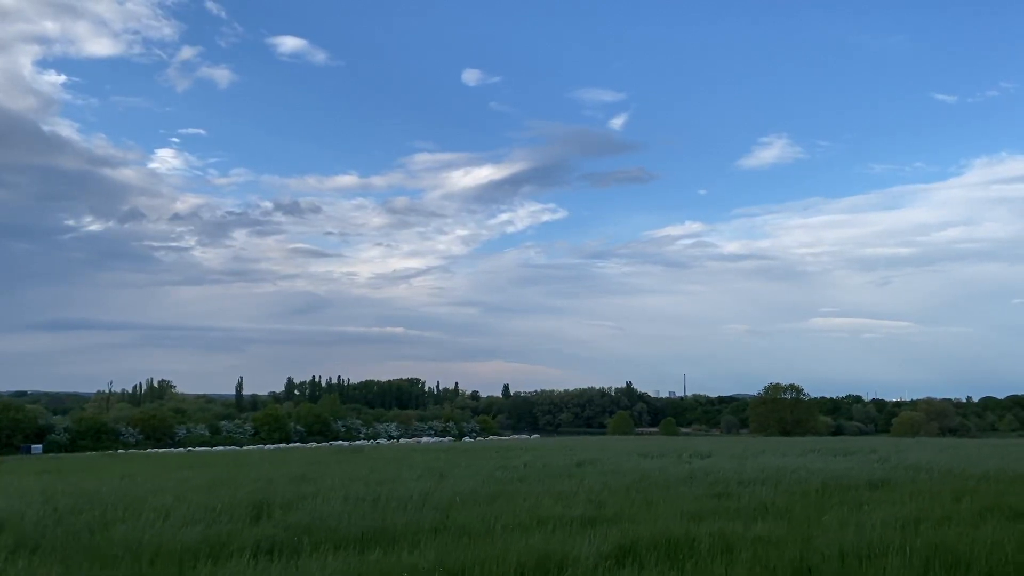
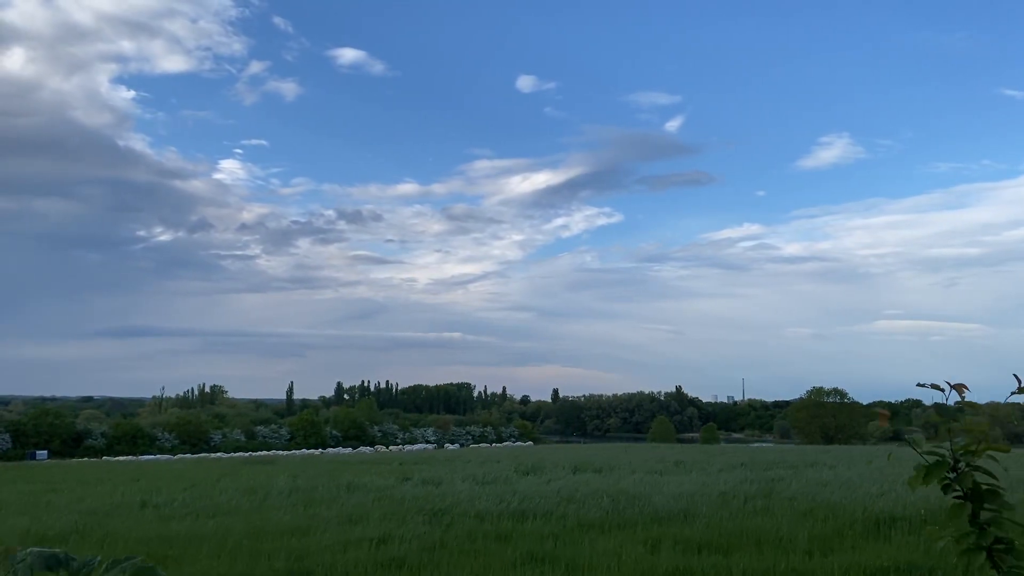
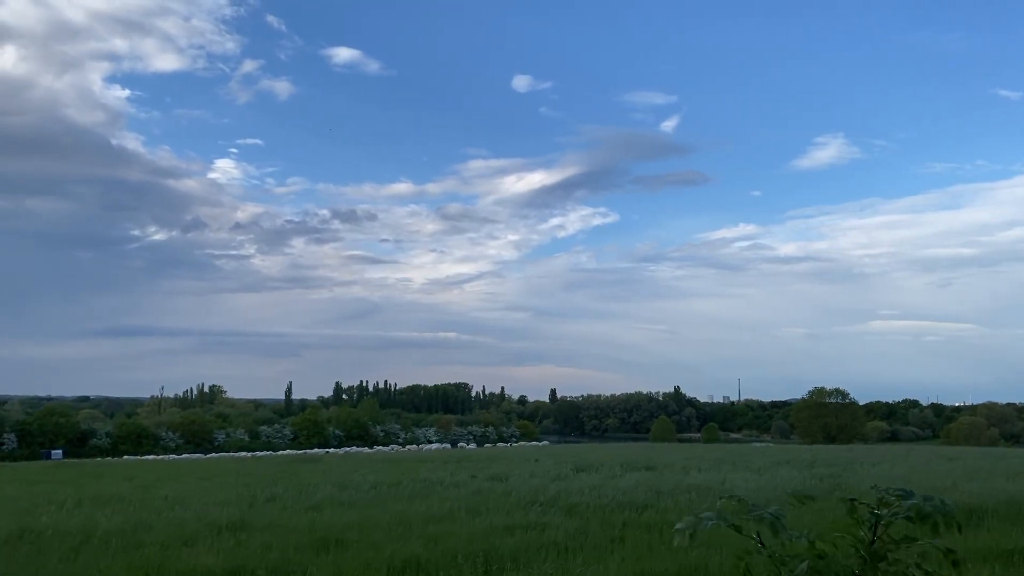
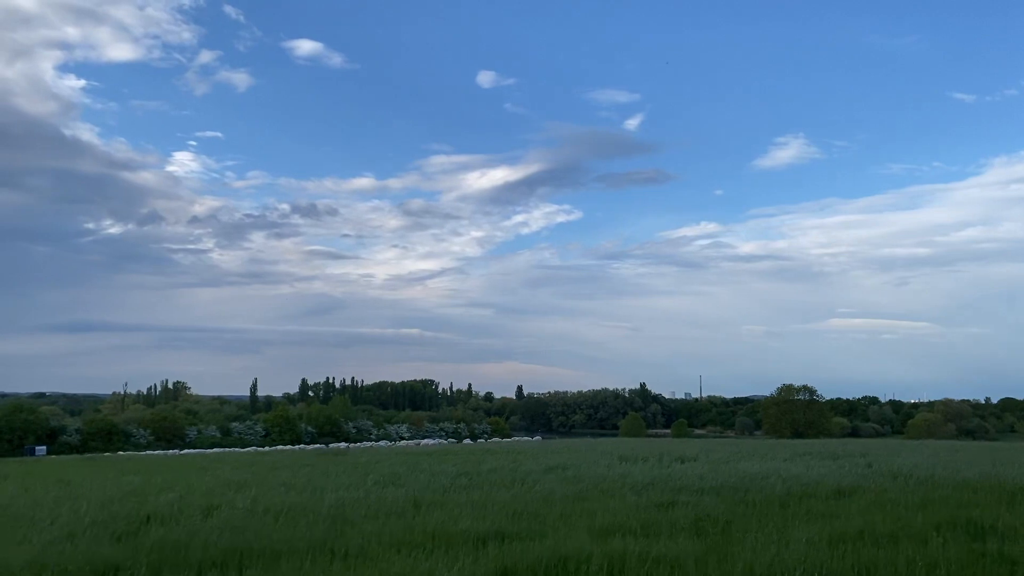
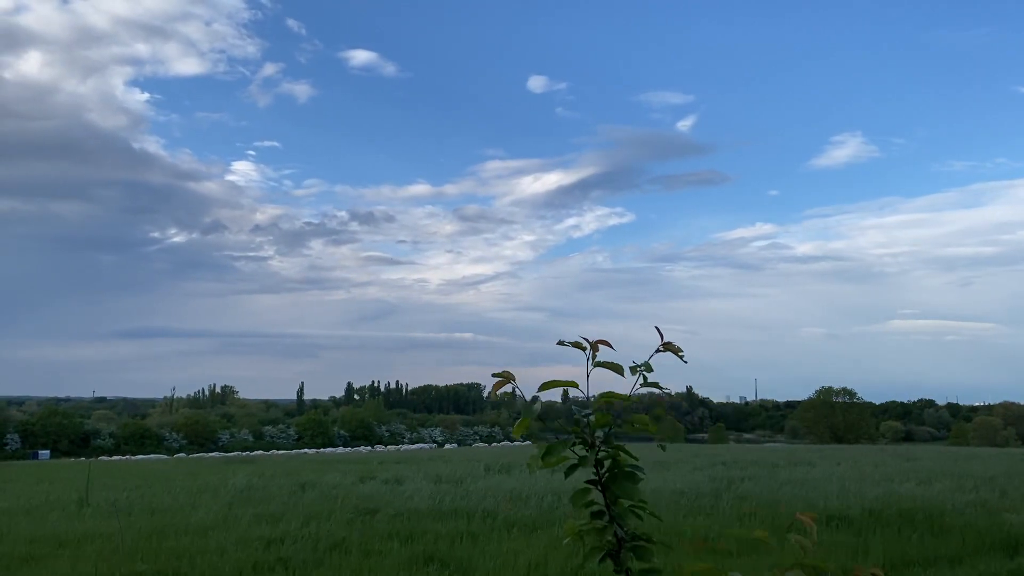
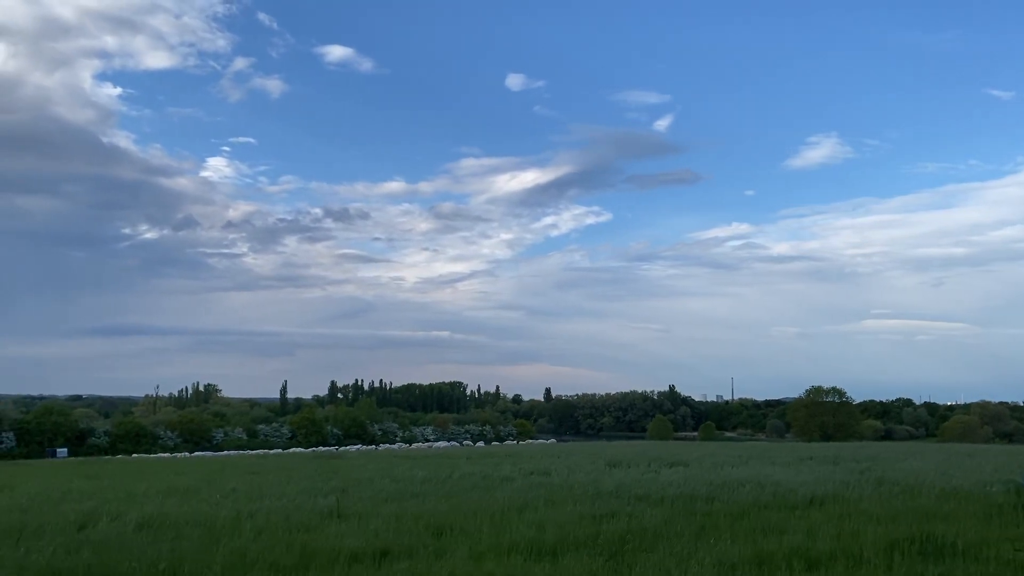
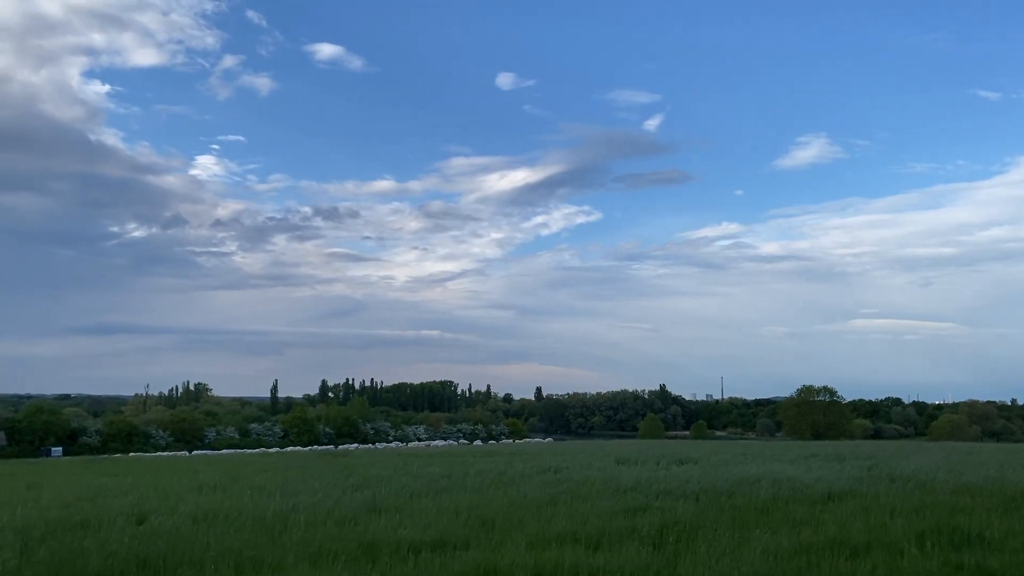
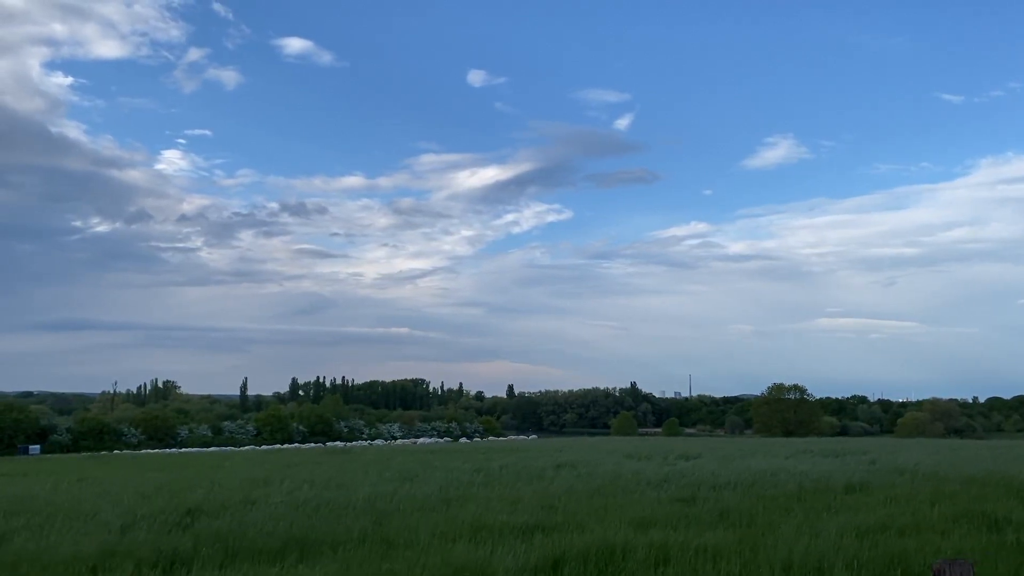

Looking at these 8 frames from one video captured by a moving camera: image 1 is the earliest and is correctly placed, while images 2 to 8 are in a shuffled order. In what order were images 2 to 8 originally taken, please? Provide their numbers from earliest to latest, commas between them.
8, 4, 7, 6, 3, 2, 5
